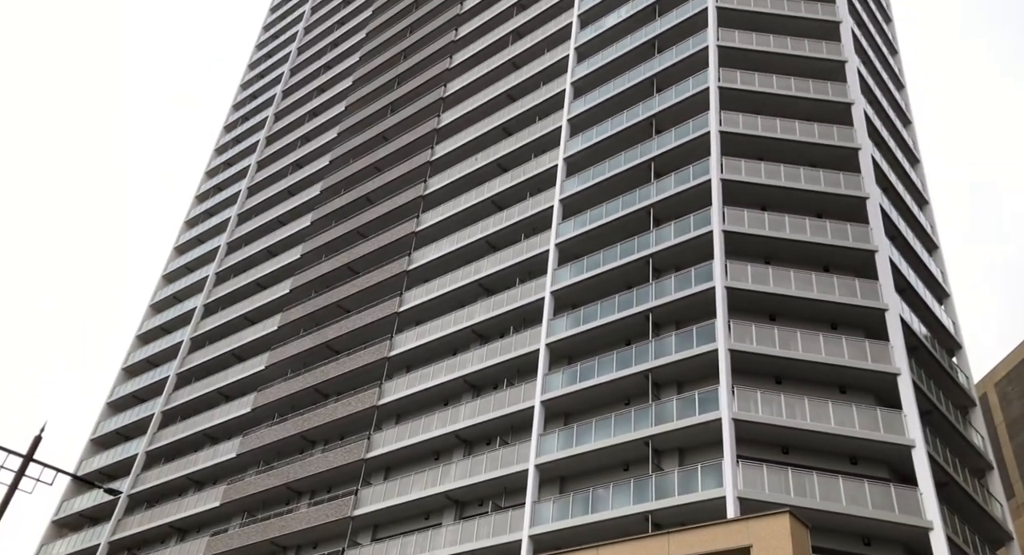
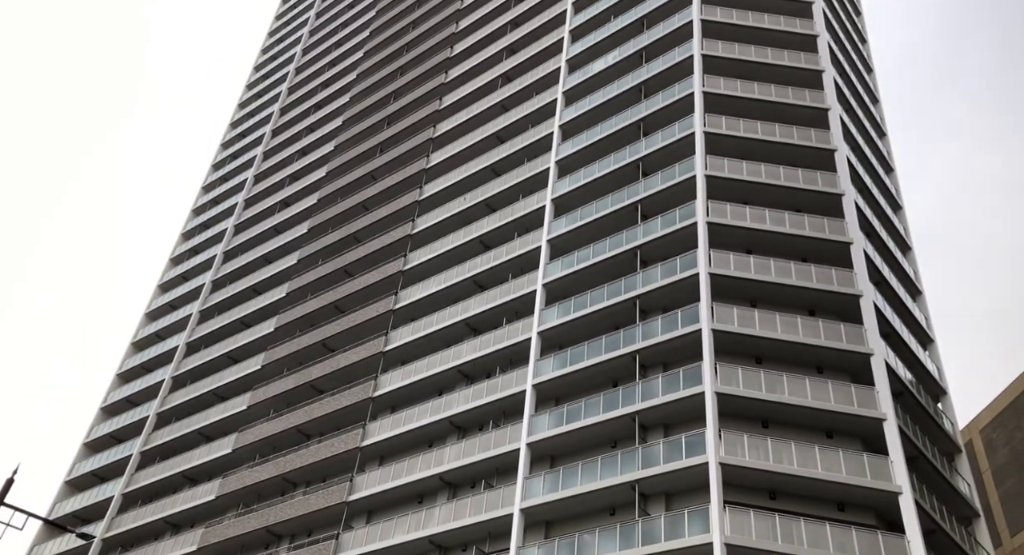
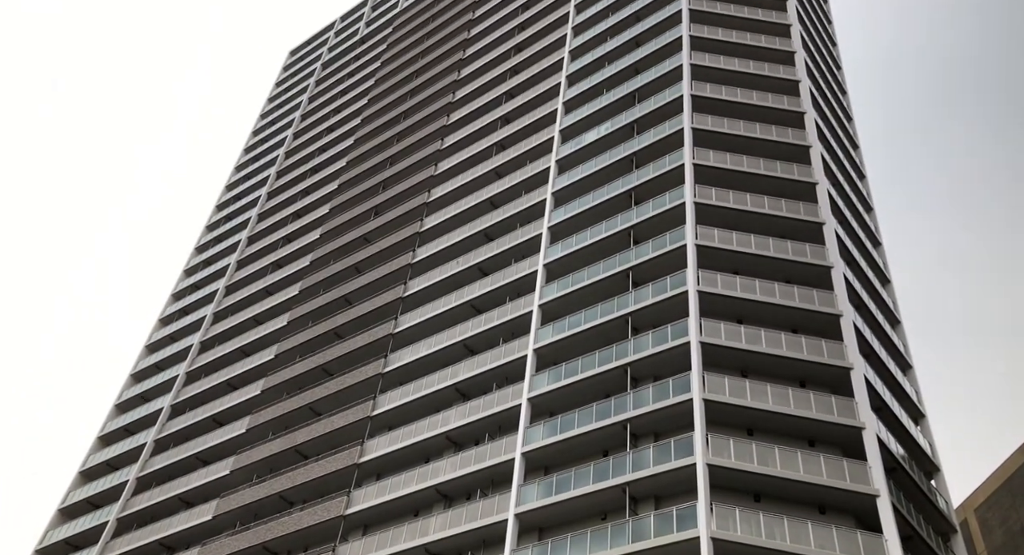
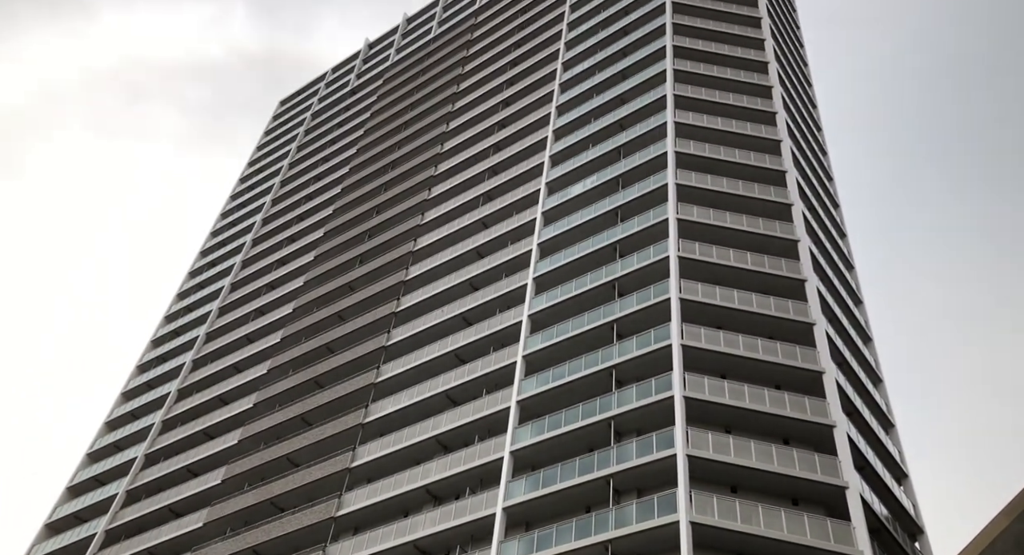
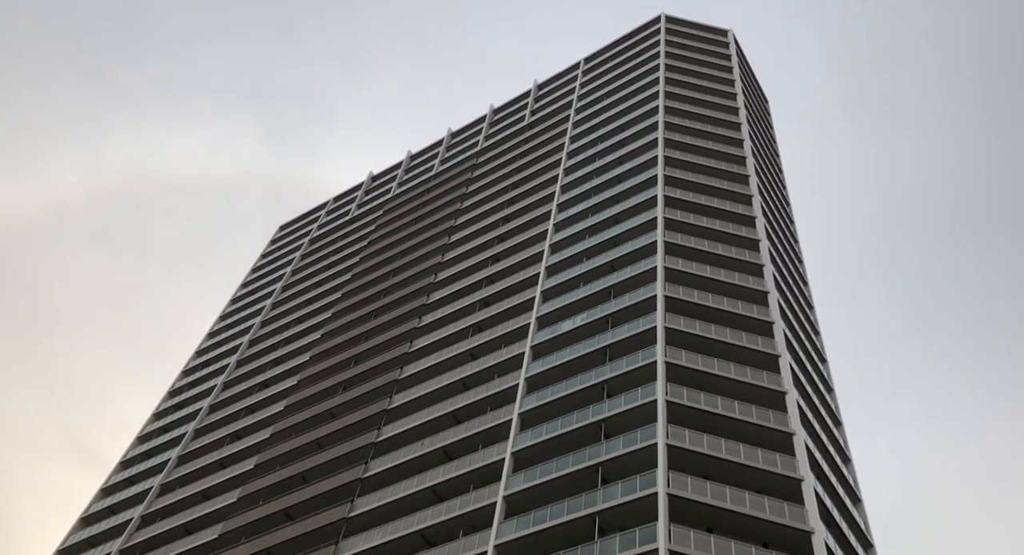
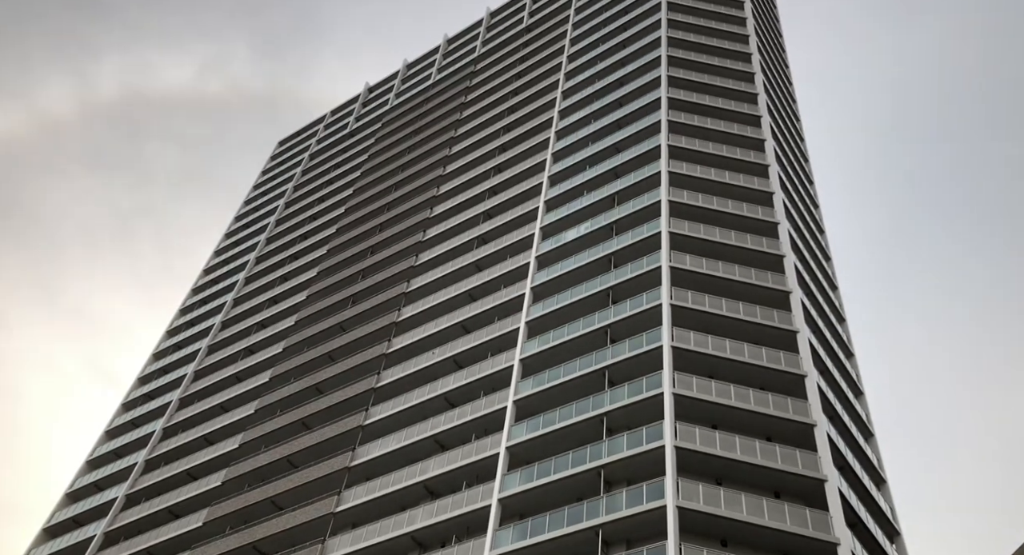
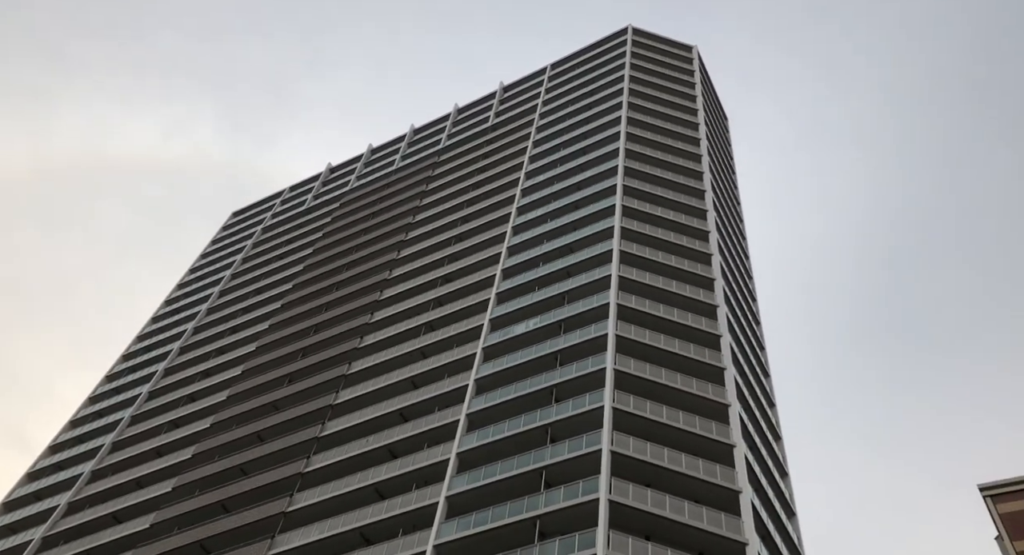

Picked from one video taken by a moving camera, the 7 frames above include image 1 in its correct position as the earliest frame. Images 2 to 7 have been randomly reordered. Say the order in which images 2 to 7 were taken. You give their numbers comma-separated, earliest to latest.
2, 3, 4, 6, 5, 7
